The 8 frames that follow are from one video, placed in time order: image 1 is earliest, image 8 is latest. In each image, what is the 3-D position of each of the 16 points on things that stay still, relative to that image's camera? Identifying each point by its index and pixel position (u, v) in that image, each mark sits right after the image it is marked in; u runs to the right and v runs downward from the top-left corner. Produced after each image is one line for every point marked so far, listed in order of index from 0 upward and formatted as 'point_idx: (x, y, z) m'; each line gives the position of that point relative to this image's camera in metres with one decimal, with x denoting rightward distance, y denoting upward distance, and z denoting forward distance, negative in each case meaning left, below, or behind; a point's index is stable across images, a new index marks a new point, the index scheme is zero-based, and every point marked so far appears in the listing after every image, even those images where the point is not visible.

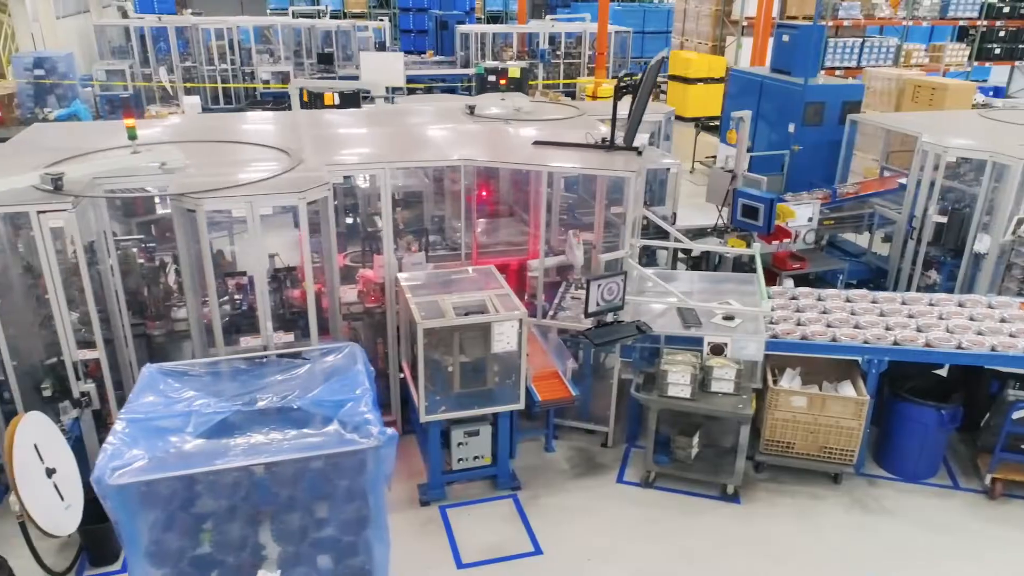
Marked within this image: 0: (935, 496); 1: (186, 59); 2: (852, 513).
0: (+3.1, -1.5, +4.2) m
1: (-7.8, +5.5, +14.0) m
2: (+2.4, -1.6, +4.0) m
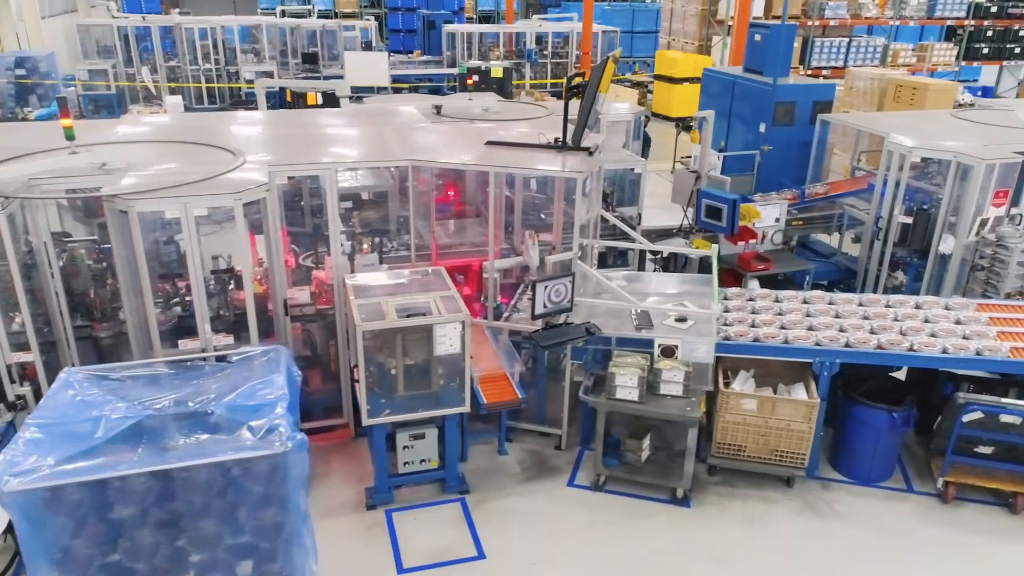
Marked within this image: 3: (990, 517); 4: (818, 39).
0: (+2.7, -1.5, +4.2) m
1: (-8.2, +5.5, +13.9) m
2: (+2.0, -1.6, +4.0) m
3: (+3.3, -1.6, +4.0) m
4: (+7.2, +5.8, +13.5) m
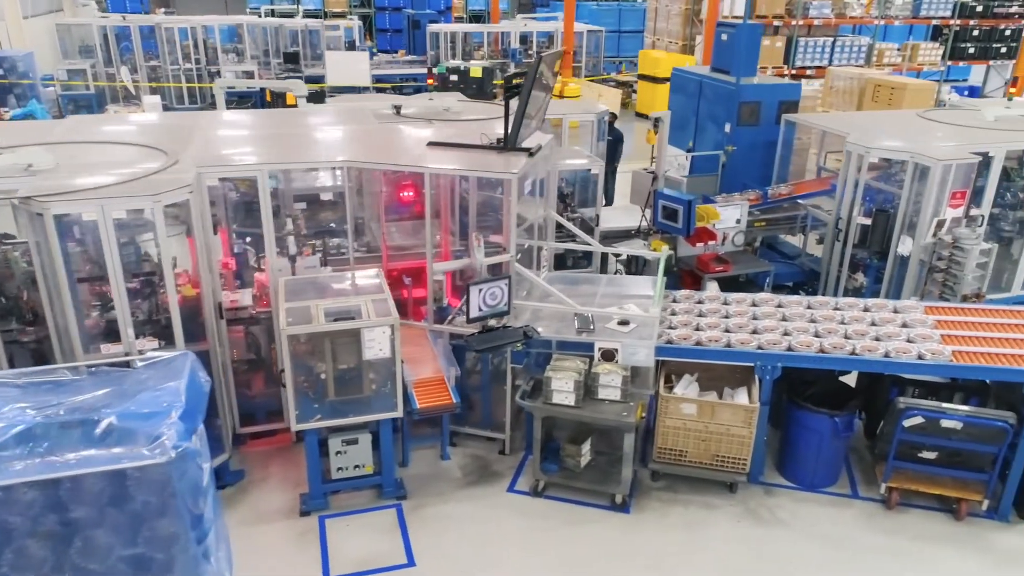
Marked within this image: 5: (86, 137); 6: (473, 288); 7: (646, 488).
0: (+2.3, -1.5, +4.1) m
1: (-8.6, +5.5, +13.9) m
2: (+1.6, -1.6, +4.0) m
3: (+2.9, -1.6, +4.0) m
4: (+6.8, +5.8, +13.4) m
5: (-3.8, +1.3, +5.1) m
6: (-0.3, 0.0, +3.9) m
7: (+1.0, -1.5, +4.2) m
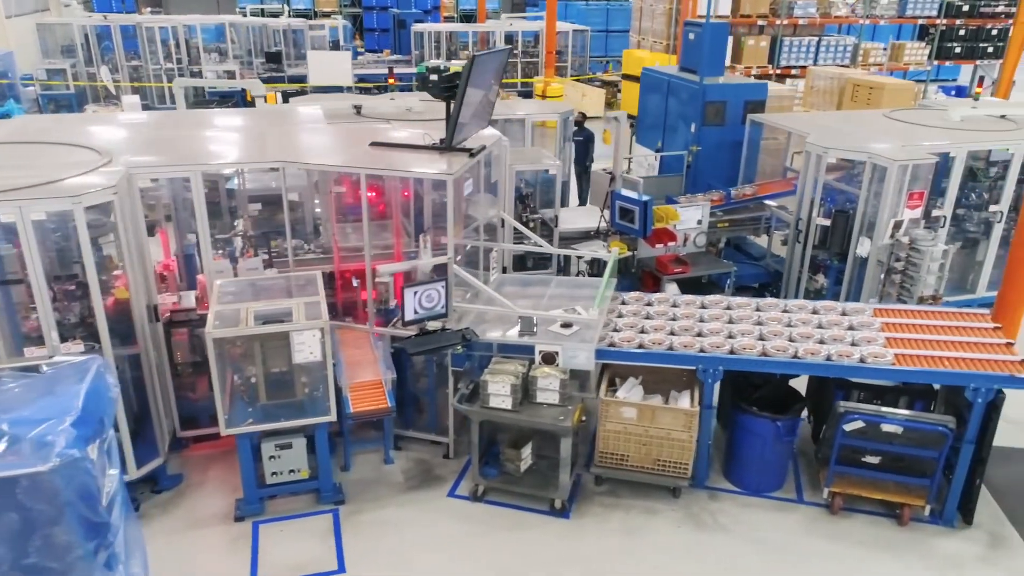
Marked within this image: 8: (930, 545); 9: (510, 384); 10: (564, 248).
0: (+1.8, -1.6, +4.0) m
1: (-9.0, +5.5, +13.8) m
2: (+1.2, -1.6, +3.9) m
3: (+2.5, -1.6, +3.9) m
4: (+6.4, +5.8, +13.4) m
5: (-4.2, +1.3, +5.1) m
6: (-0.7, 0.0, +3.8) m
7: (+0.5, -1.5, +4.1) m
8: (+2.8, -1.7, +3.8) m
9: (0.0, -0.6, +3.8) m
10: (+0.5, +0.4, +6.0) m
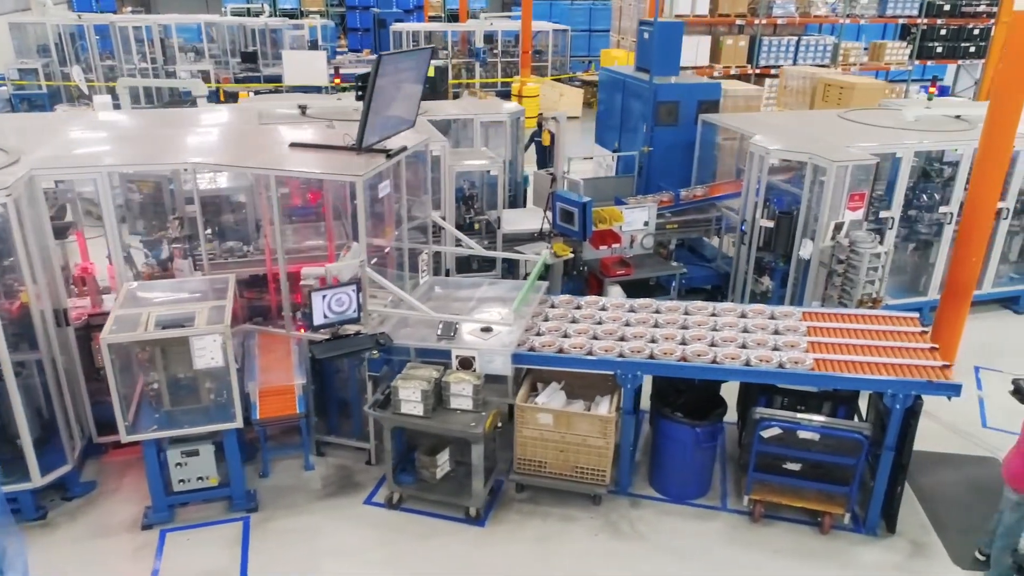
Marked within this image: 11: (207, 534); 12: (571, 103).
0: (+1.3, -1.6, +4.0) m
1: (-9.6, +5.5, +13.7) m
2: (+0.6, -1.7, +3.8) m
3: (+1.9, -1.7, +3.8) m
4: (+5.8, +5.8, +13.3) m
5: (-4.8, +1.3, +5.0) m
6: (-1.3, 0.0, +3.7) m
7: (0.0, -1.5, +4.1) m
8: (+2.2, -1.7, +3.7) m
9: (-0.6, -0.7, +3.7) m
10: (0.0, +0.4, +5.9) m
11: (-2.0, -1.6, +3.8) m
12: (+1.5, +4.7, +14.6) m
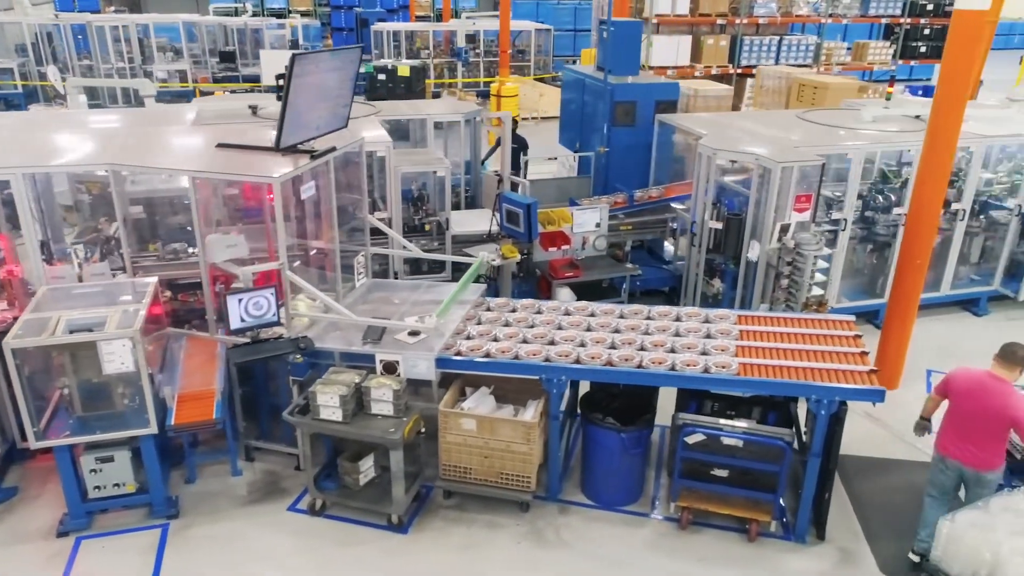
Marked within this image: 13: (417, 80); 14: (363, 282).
0: (+0.8, -1.6, +3.9) m
1: (-10.1, +5.5, +13.7) m
2: (+0.1, -1.7, +3.8) m
3: (+1.4, -1.7, +3.8) m
4: (+5.3, +5.7, +13.2) m
5: (-5.3, +1.3, +4.9) m
6: (-1.8, -0.1, +3.7) m
7: (-0.5, -1.5, +4.0) m
8: (+1.7, -1.7, +3.7) m
9: (-1.1, -0.7, +3.7) m
10: (-0.5, +0.4, +5.9) m
11: (-2.5, -1.6, +3.7) m
12: (+1.0, +4.7, +14.6) m
13: (-1.9, +3.4, +9.5) m
14: (-1.2, 0.0, +4.8) m
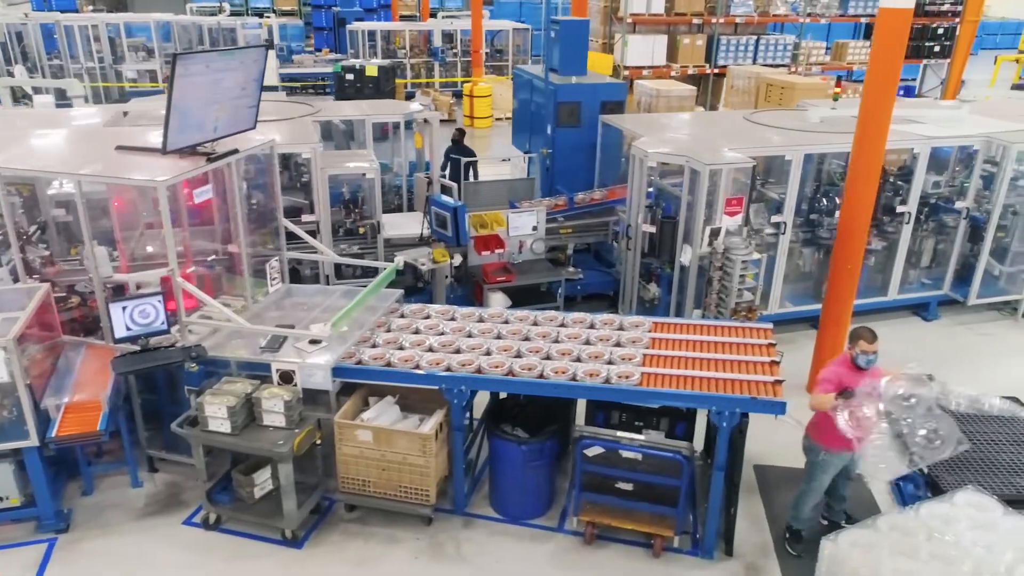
0: (+0.1, -1.7, +3.8) m
1: (-10.7, +5.4, +13.5) m
2: (-0.6, -1.7, +3.6) m
3: (+0.7, -1.7, +3.7) m
4: (+4.7, +5.7, +13.1) m
5: (-5.9, +1.2, +4.8) m
6: (-2.4, -0.1, +3.6) m
7: (-1.2, -1.6, +3.9) m
8: (+1.0, -1.8, +3.5) m
9: (-1.7, -0.7, +3.5) m
10: (-1.2, +0.3, +5.7) m
11: (-3.2, -1.7, +3.6) m
12: (+0.4, +4.6, +14.4) m
13: (-2.5, +3.3, +9.4) m
14: (-1.9, 0.0, +4.7) m
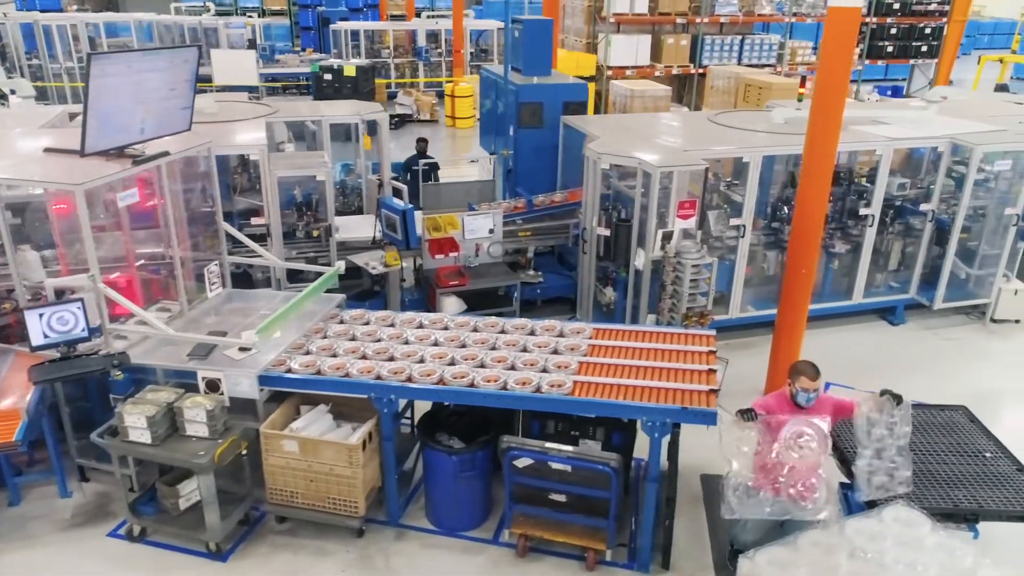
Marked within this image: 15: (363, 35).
0: (-0.3, -1.7, +3.7) m
1: (-11.2, +5.4, +13.5) m
2: (-1.0, -1.8, +3.5) m
3: (+0.3, -1.8, +3.6) m
4: (+4.2, +5.7, +13.0) m
5: (-6.3, +1.2, +4.7) m
6: (-2.9, -0.1, +3.5) m
7: (-1.6, -1.6, +3.8) m
8: (+0.6, -1.8, +3.5) m
9: (-2.2, -0.8, +3.4) m
10: (-1.6, +0.3, +5.6) m
11: (-3.6, -1.7, +3.5) m
12: (-0.1, +4.6, +14.4) m
13: (-3.0, +3.3, +9.3) m
14: (-2.3, 0.0, +4.6) m
15: (-3.9, +6.6, +15.0) m
